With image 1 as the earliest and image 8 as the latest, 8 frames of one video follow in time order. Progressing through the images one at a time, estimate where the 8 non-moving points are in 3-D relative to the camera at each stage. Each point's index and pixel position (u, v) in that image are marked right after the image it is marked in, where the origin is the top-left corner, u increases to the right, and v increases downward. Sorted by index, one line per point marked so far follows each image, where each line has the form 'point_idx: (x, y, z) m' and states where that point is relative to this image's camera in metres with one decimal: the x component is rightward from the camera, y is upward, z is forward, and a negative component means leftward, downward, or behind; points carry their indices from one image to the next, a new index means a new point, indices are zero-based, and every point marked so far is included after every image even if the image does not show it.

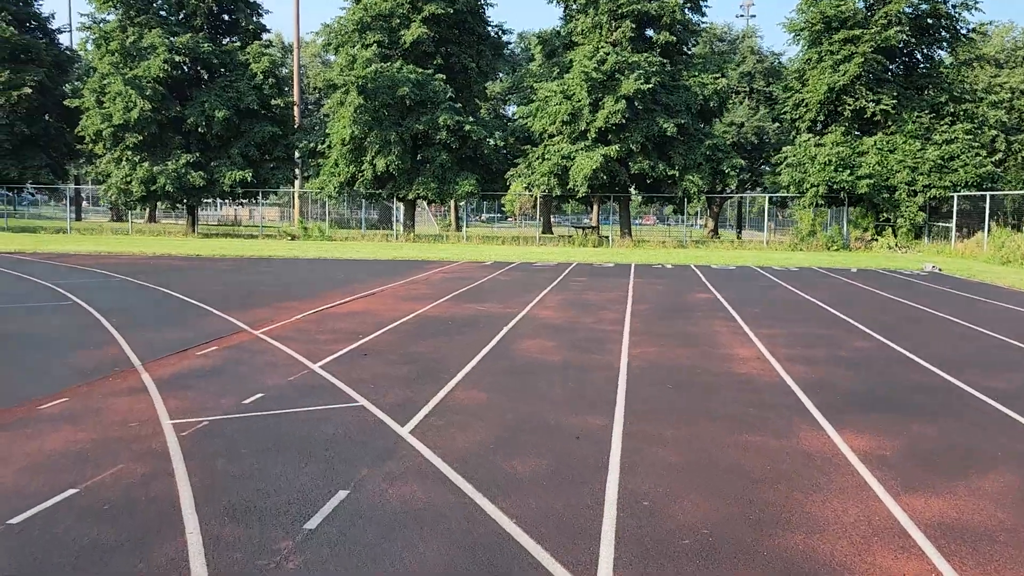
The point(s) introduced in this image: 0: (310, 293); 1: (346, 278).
0: (-3.5, -0.1, +14.7) m
1: (-3.5, +0.2, +17.7) m
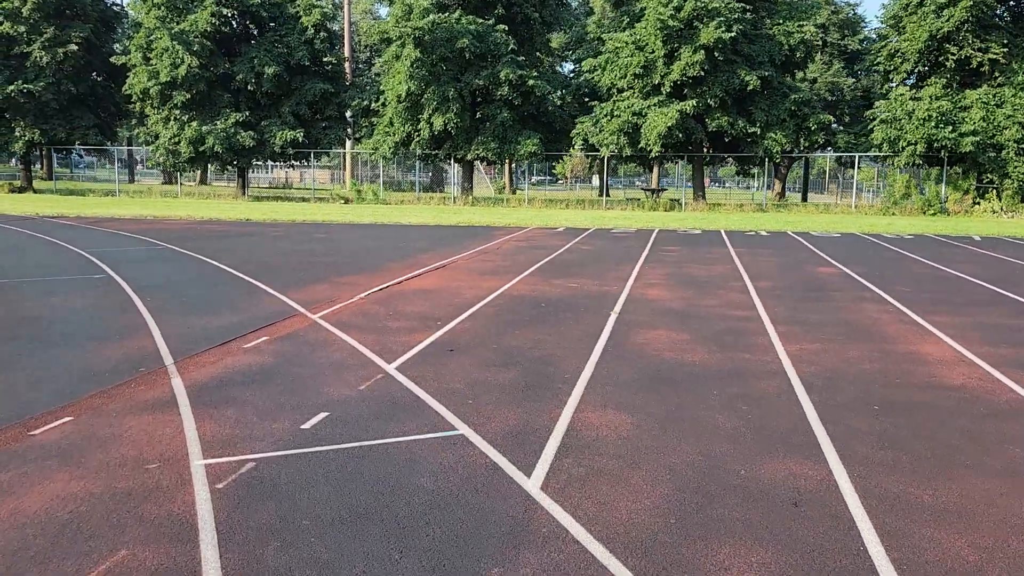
0: (-2.1, +0.3, +12.9) m
1: (-1.9, +0.8, +15.9) m
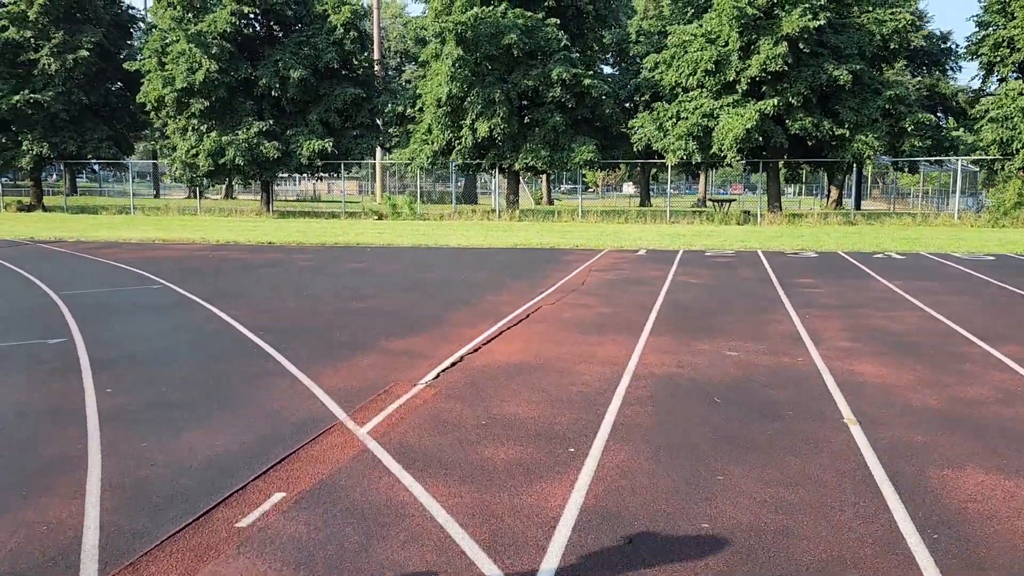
0: (-0.9, -0.3, +9.5) m
1: (-0.6, +0.1, +12.5) m
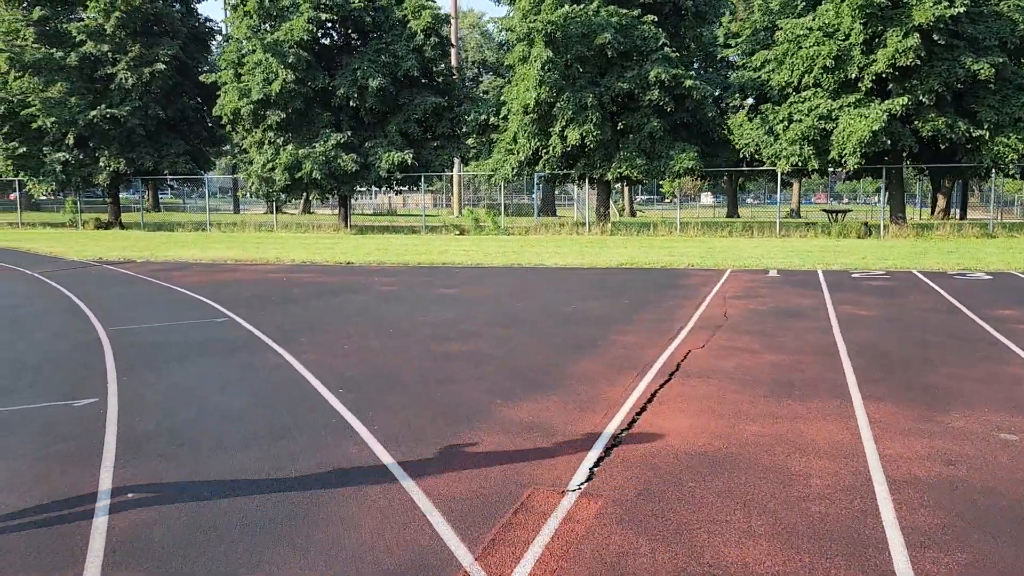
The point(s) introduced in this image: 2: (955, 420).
0: (+0.4, -0.7, +7.4) m
1: (+0.9, -0.3, +10.4) m
2: (+2.9, -0.9, +5.6) m
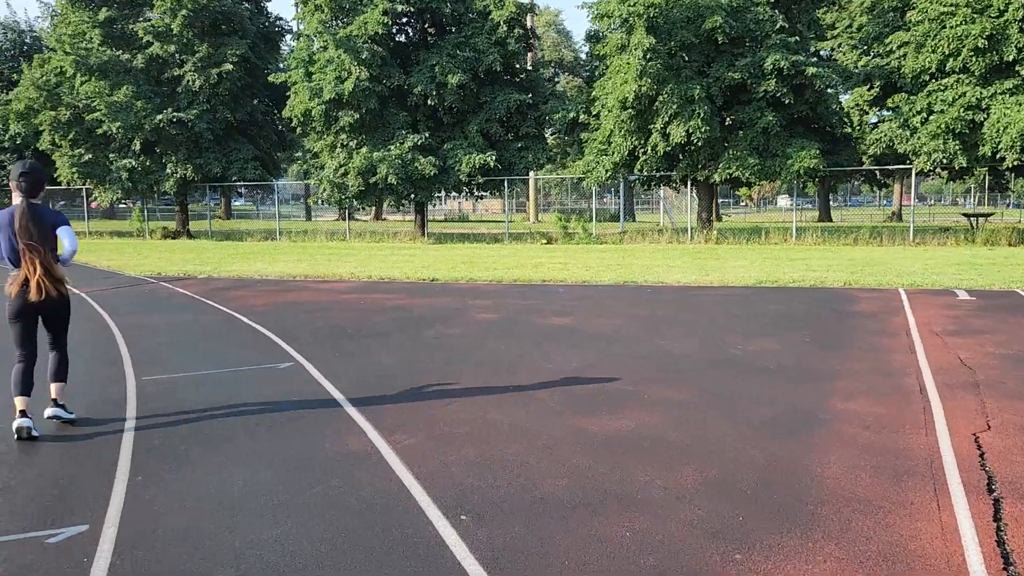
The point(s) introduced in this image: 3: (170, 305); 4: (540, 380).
0: (+1.5, -1.0, +4.8) m
1: (+2.3, -0.7, +7.7) m
2: (+3.9, -1.2, +2.8) m
3: (-5.2, -0.3, +13.0) m
4: (+0.2, -0.8, +7.3) m
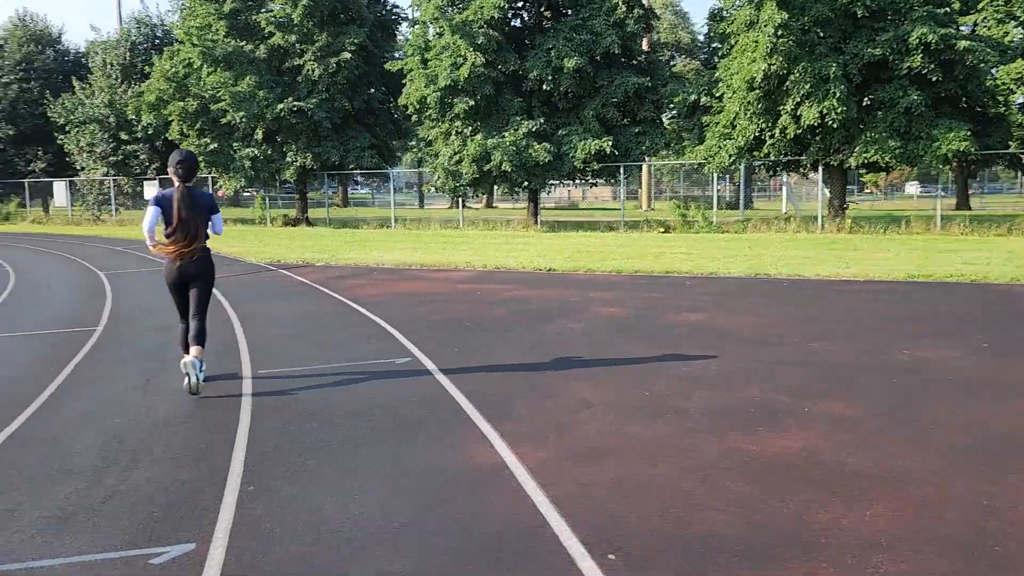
0: (+2.2, -1.0, +3.9) m
1: (+3.3, -0.6, +6.8) m
2: (+4.3, -1.2, +1.7) m
3: (-3.4, -0.1, +13.0) m
4: (+1.3, -0.7, +6.6) m
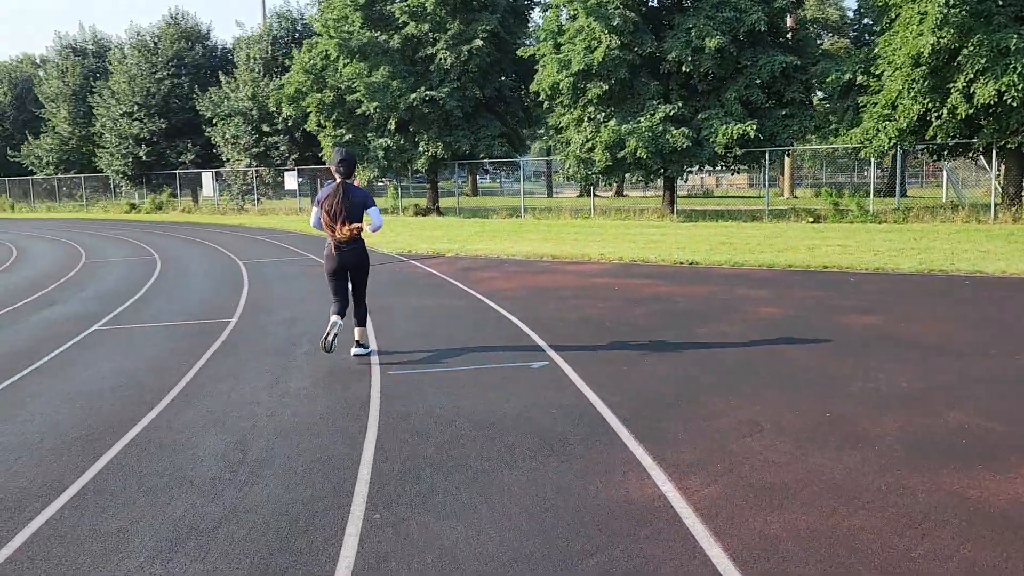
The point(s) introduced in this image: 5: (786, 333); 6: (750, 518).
0: (+2.9, -1.1, +2.9) m
1: (+4.4, -0.7, +5.5) m
2: (+4.6, -1.4, +0.3) m
3: (-1.4, 0.0, +12.6) m
4: (+2.3, -0.7, +5.6) m
5: (+2.6, -0.4, +8.1) m
6: (+1.1, -1.0, +4.0) m
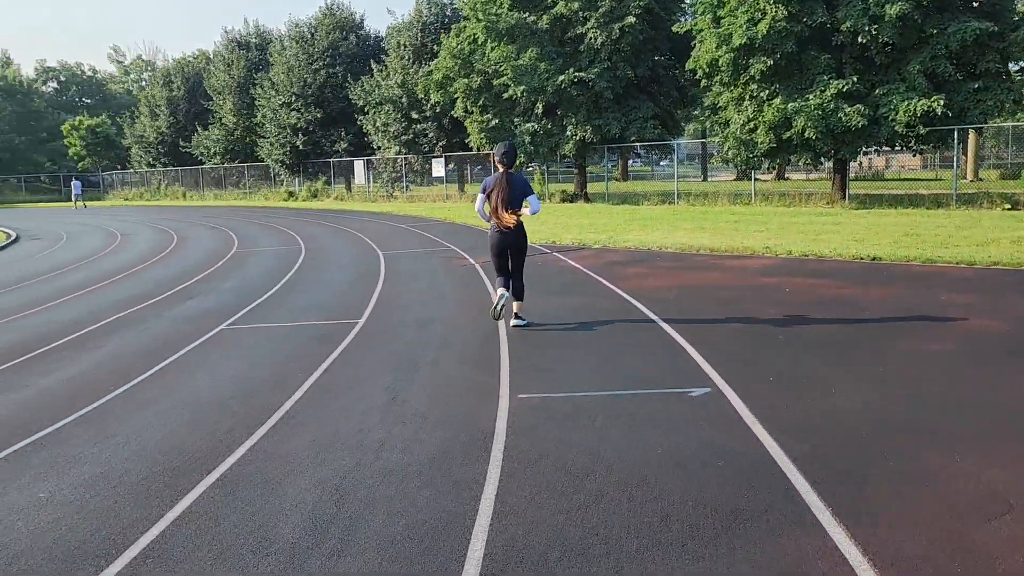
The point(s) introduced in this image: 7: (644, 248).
0: (+3.1, -1.3, +1.3) m
1: (+5.1, -0.8, +3.6) m
2: (+4.4, -1.6, -1.5) m
3: (+0.7, +0.1, +11.6) m
4: (+3.1, -0.9, +4.1) m
5: (+3.8, -0.5, +6.5) m
6: (+1.6, -1.1, +2.7) m
7: (+2.4, +0.7, +15.1) m
